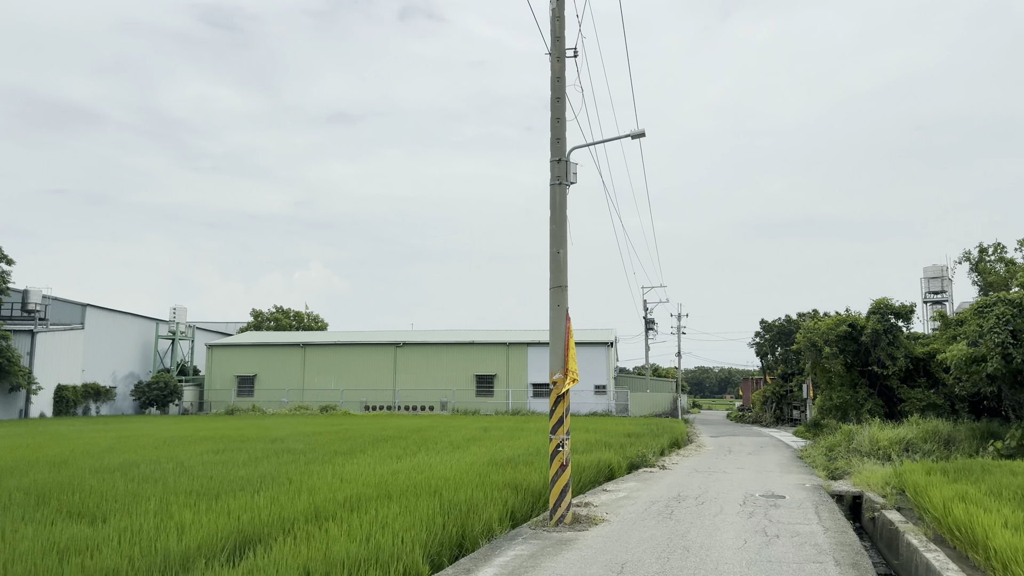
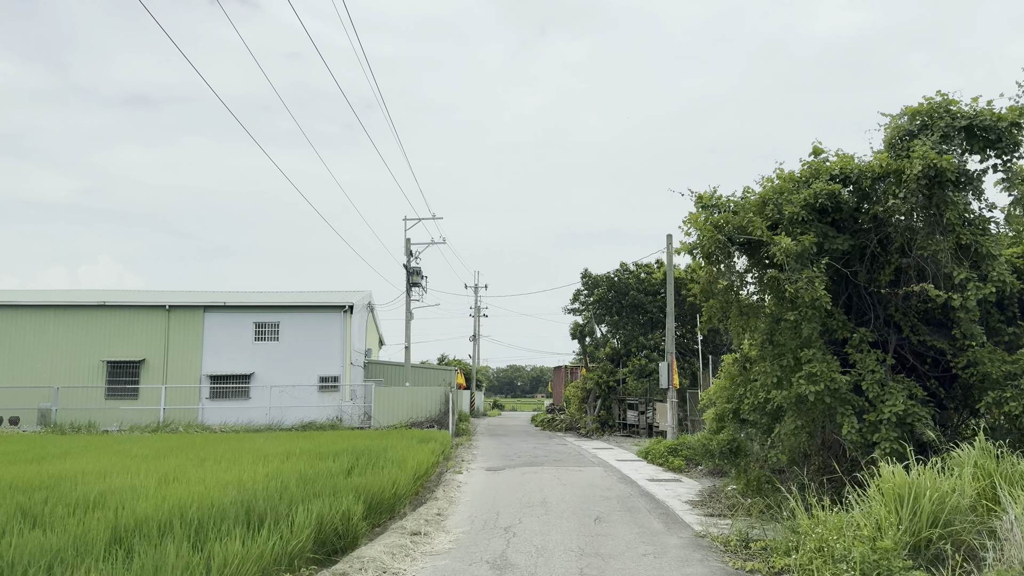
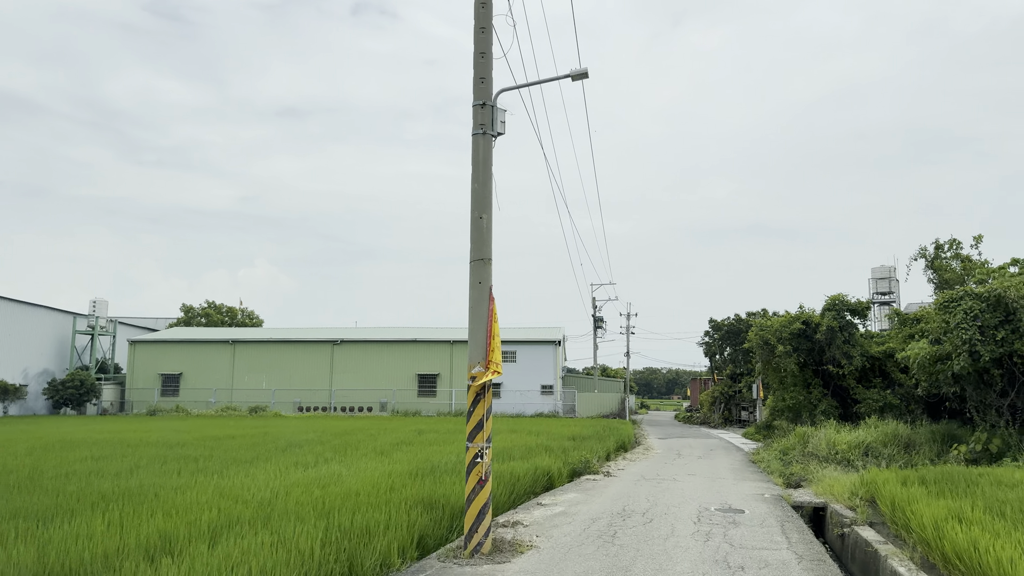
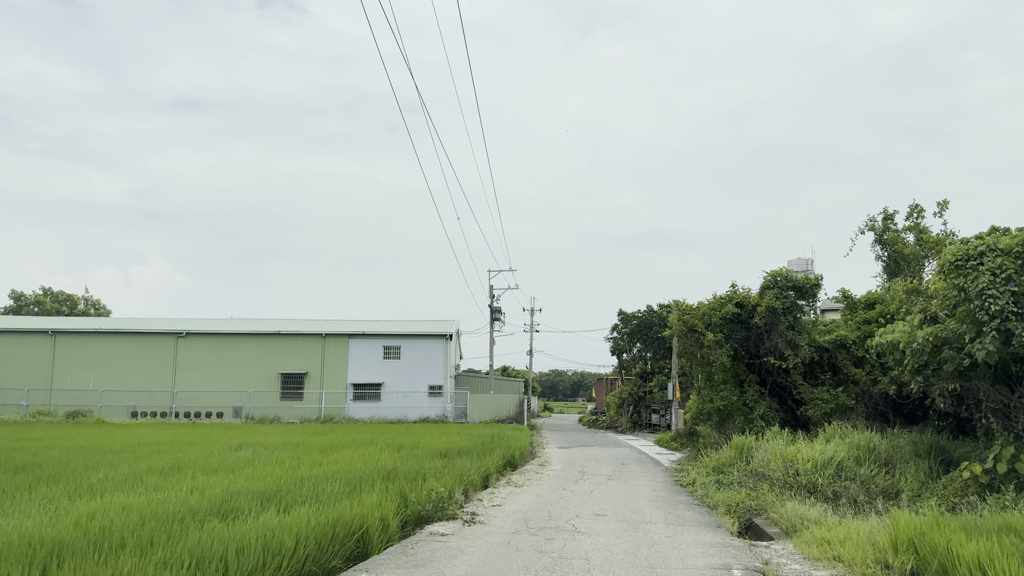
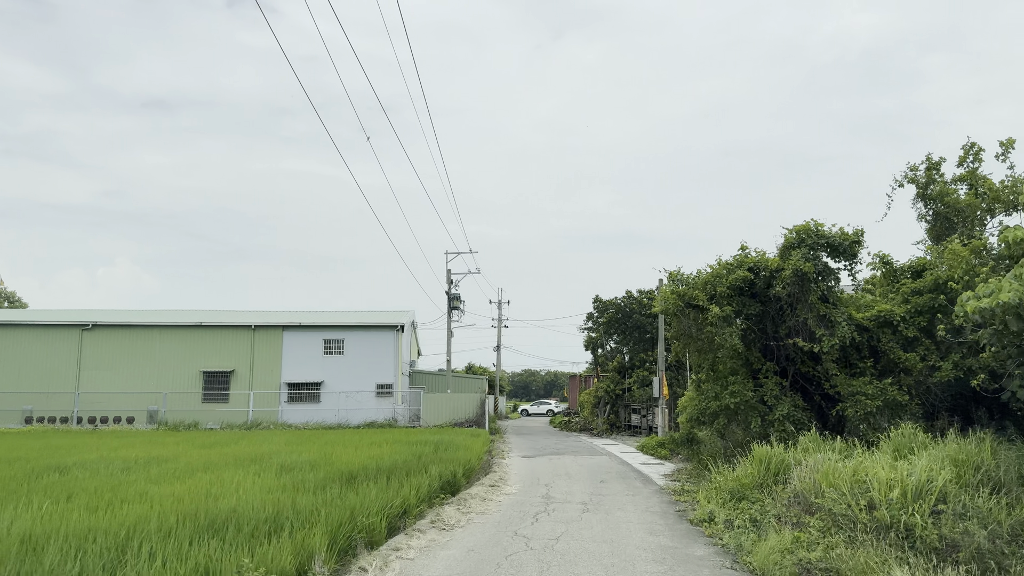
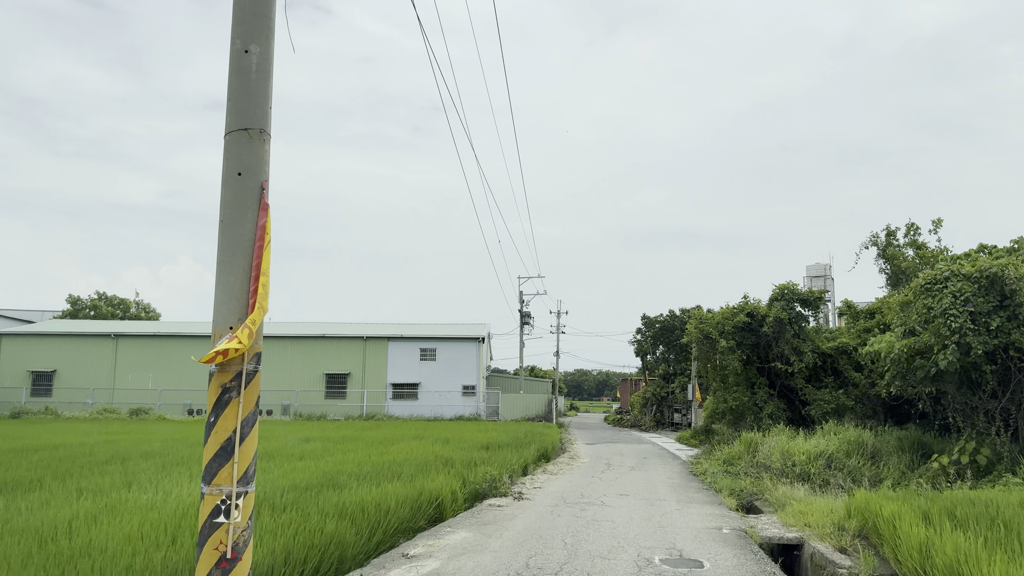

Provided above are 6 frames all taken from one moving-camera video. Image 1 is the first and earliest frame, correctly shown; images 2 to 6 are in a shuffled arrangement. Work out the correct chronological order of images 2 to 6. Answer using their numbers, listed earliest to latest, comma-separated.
3, 6, 4, 5, 2
